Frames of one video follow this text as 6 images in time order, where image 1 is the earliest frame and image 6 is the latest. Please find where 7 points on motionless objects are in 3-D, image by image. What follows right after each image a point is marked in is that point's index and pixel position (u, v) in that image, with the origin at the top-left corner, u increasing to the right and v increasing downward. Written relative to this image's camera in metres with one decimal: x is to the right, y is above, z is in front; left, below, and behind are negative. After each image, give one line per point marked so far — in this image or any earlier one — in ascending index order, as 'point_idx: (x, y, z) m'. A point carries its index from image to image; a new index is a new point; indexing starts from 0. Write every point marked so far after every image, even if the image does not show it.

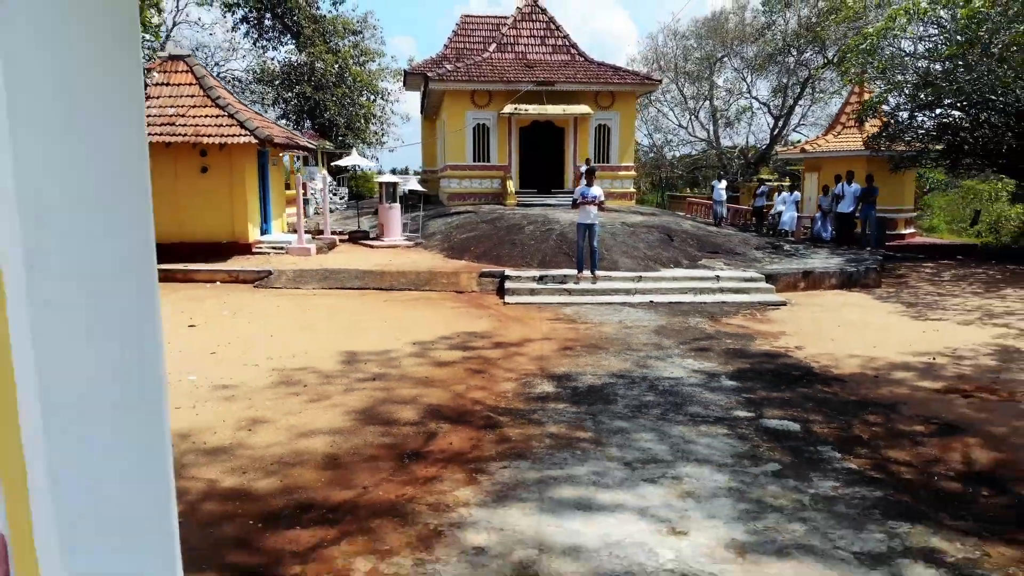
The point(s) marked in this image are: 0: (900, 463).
0: (+1.1, -0.5, +3.6) m
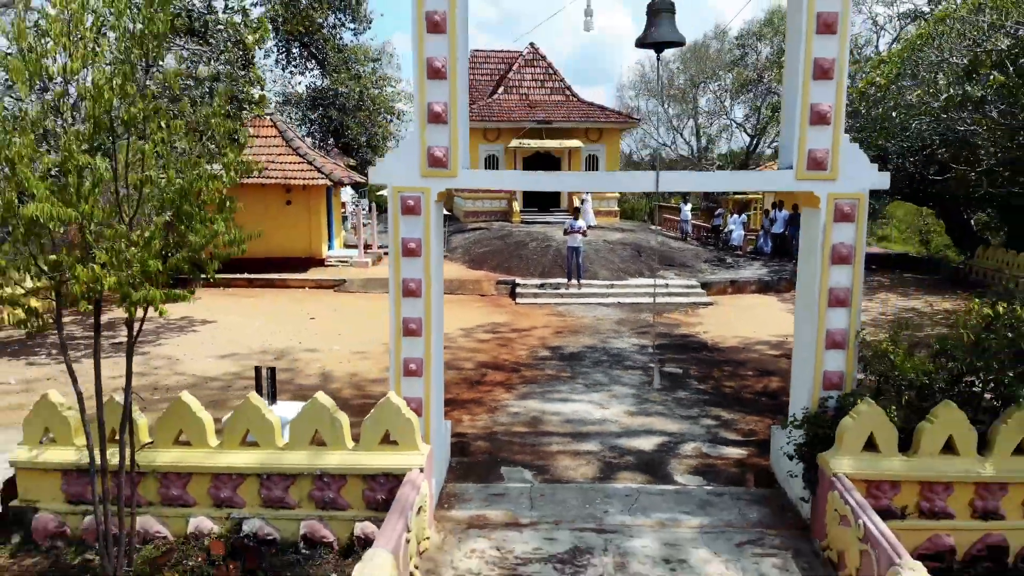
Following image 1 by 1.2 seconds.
0: (+1.2, -0.6, +7.0) m
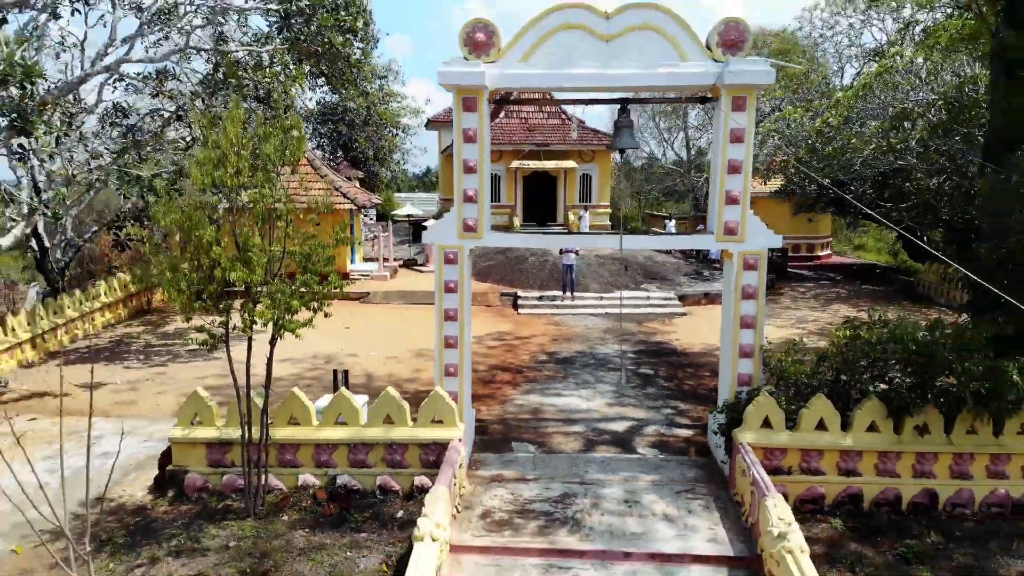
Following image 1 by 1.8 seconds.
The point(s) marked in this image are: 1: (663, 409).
0: (+1.2, -0.7, +8.9) m
1: (+1.0, -0.8, +7.9) m
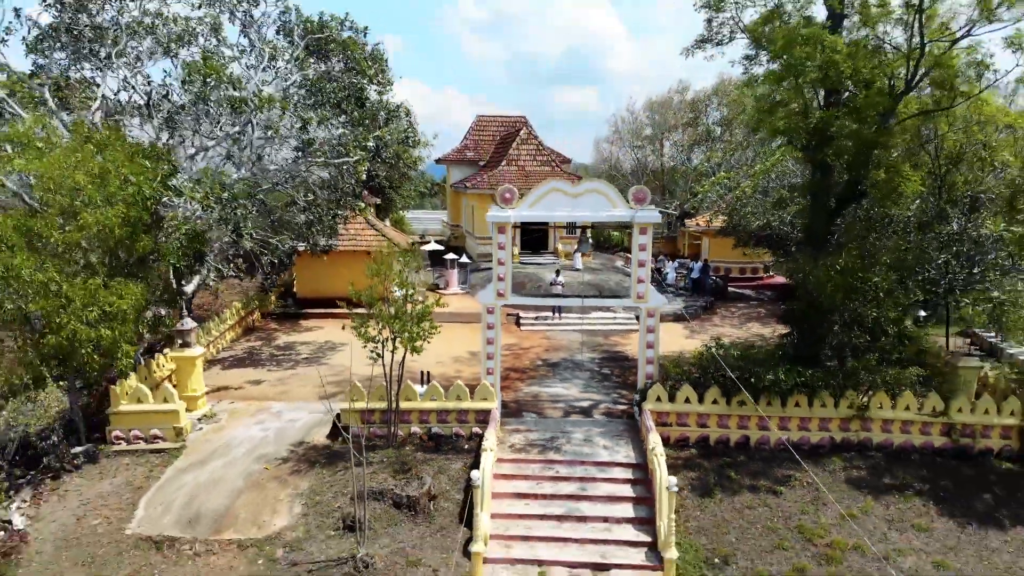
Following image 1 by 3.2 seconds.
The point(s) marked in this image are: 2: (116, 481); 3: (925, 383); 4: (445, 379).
0: (+1.3, -1.1, +14.4) m
1: (+1.1, -1.1, +13.3) m
2: (-3.7, -1.8, +11.5) m
3: (+4.1, -1.0, +12.5) m
4: (-0.8, -1.1, +14.2) m
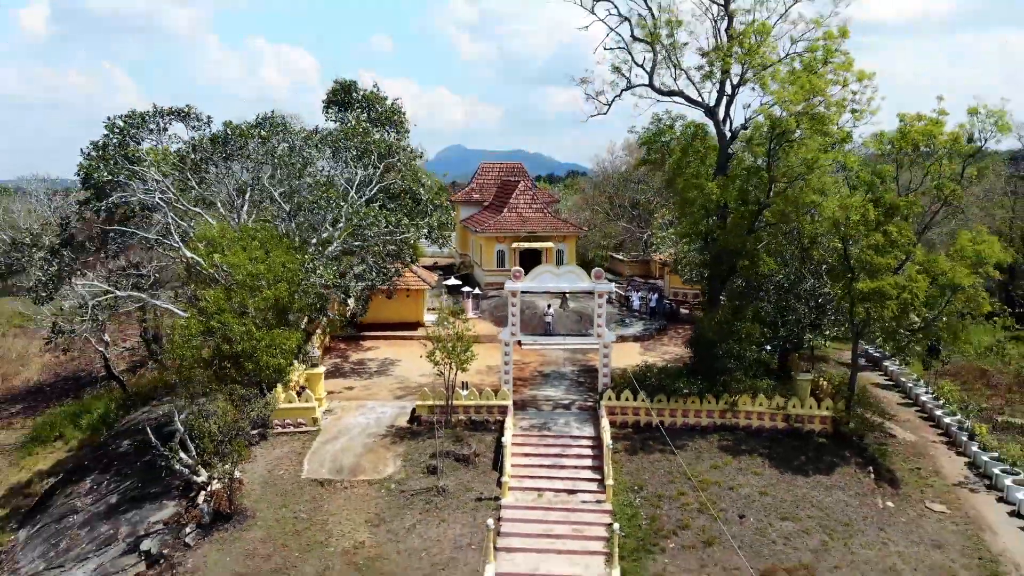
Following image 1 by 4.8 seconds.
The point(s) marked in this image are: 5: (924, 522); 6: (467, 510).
0: (+1.5, -1.7, +22.1) m
1: (+1.2, -1.8, +21.0) m
2: (-3.5, -2.5, +19.2) m
3: (+4.3, -1.6, +20.2) m
4: (-0.6, -1.7, +21.9) m
5: (+5.8, -3.3, +17.5) m
6: (-0.6, -3.0, +16.5) m
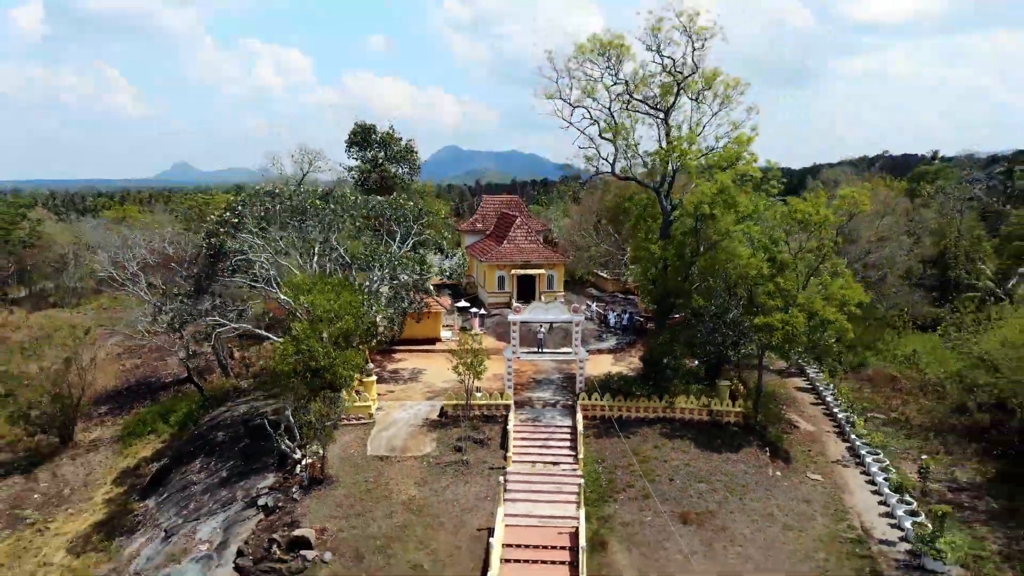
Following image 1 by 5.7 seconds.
0: (+1.5, -2.5, +29.9) m
1: (+1.2, -2.5, +28.8) m
2: (-3.5, -3.2, +27.0) m
3: (+4.3, -2.4, +28.0) m
4: (-0.6, -2.5, +29.6) m
5: (+5.8, -4.0, +25.3) m
6: (-0.6, -3.7, +24.3) m
